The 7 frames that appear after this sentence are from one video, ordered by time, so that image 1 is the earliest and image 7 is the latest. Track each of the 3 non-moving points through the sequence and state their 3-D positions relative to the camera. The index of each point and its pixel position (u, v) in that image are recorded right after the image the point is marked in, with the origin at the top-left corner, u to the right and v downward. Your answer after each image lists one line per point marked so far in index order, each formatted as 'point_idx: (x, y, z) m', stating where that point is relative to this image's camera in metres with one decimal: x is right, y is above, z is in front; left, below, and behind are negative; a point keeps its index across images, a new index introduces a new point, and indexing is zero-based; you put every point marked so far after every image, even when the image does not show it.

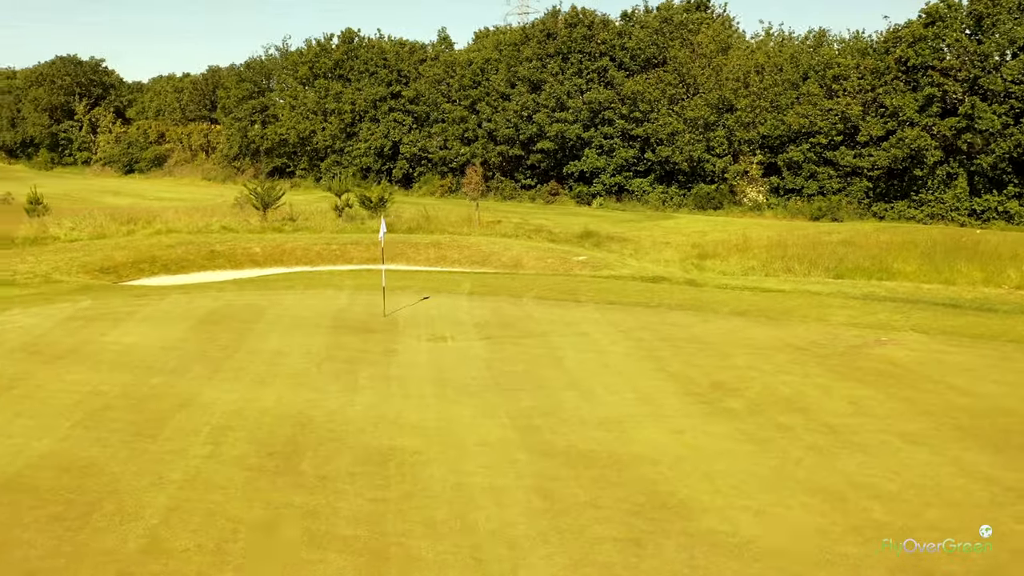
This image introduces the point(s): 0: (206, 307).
0: (-5.8, -0.4, +15.5) m
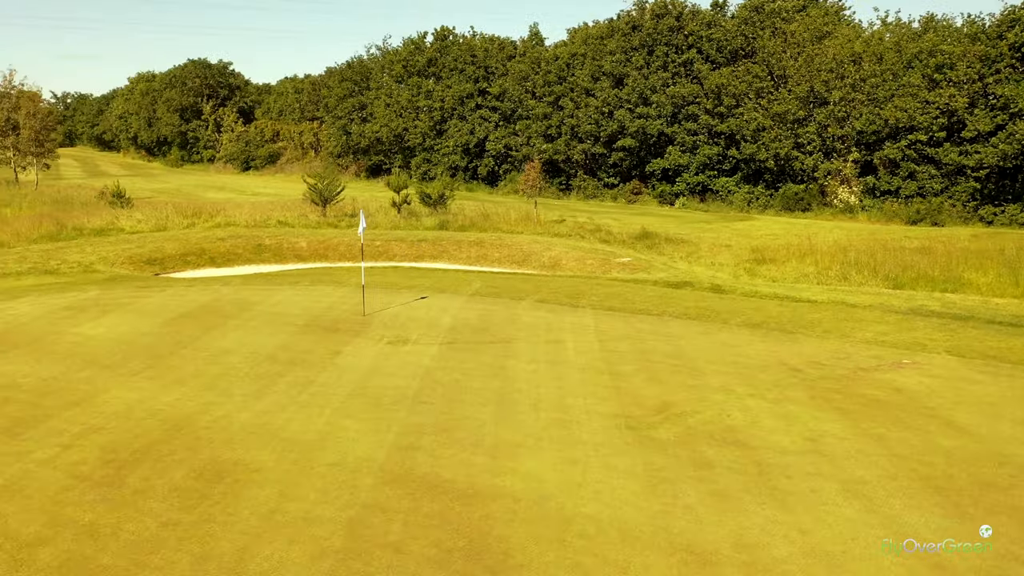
0: (-5.9, -0.3, +15.4) m
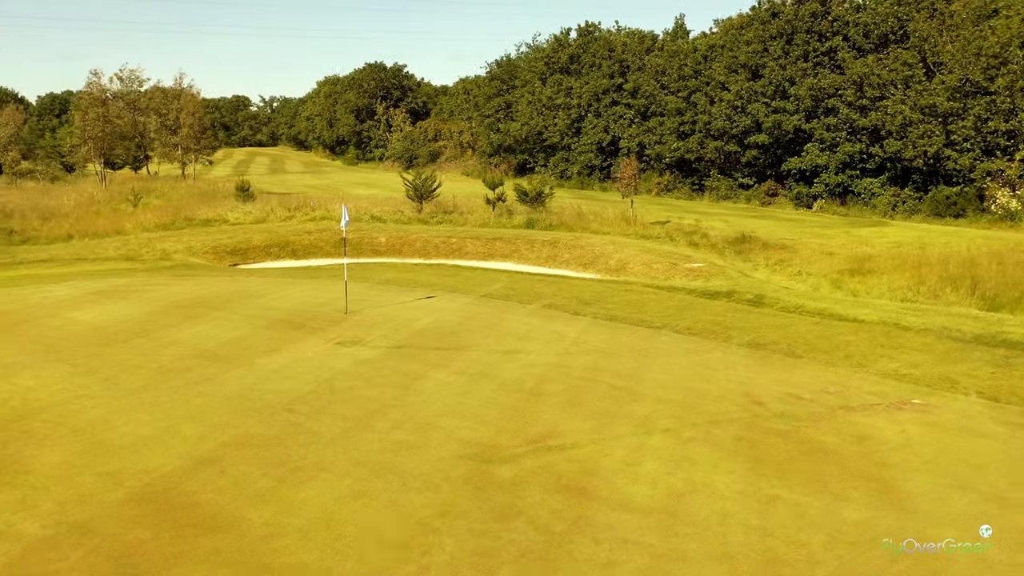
0: (-5.7, -0.1, +15.5) m
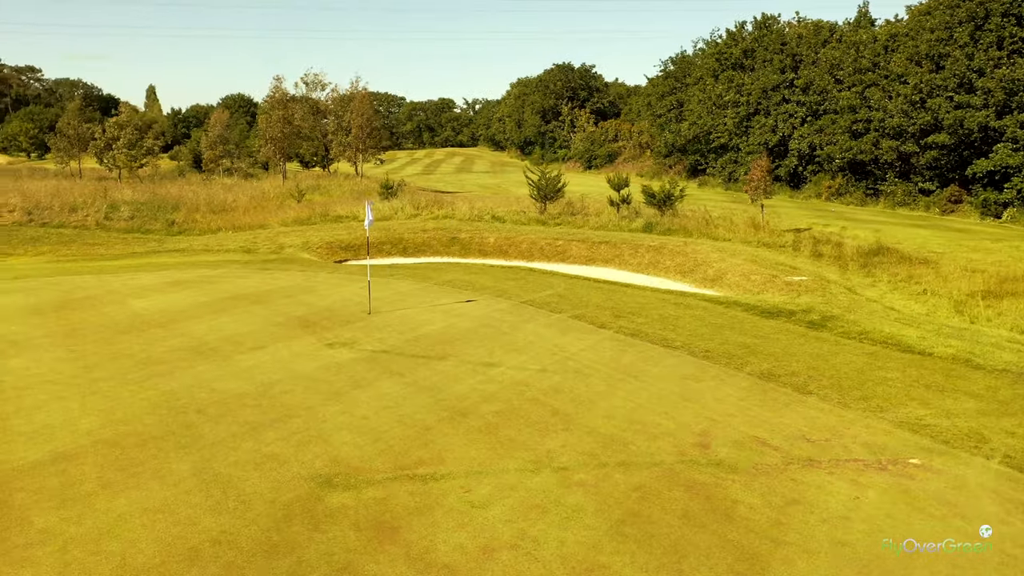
0: (-4.6, 0.0, +15.9) m
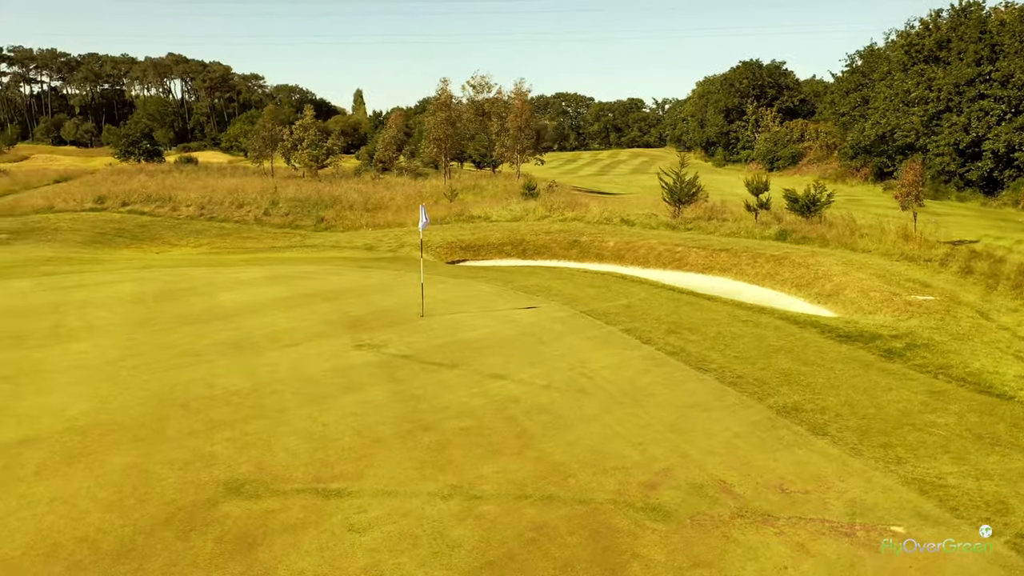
0: (-3.1, +0.1, +16.3) m
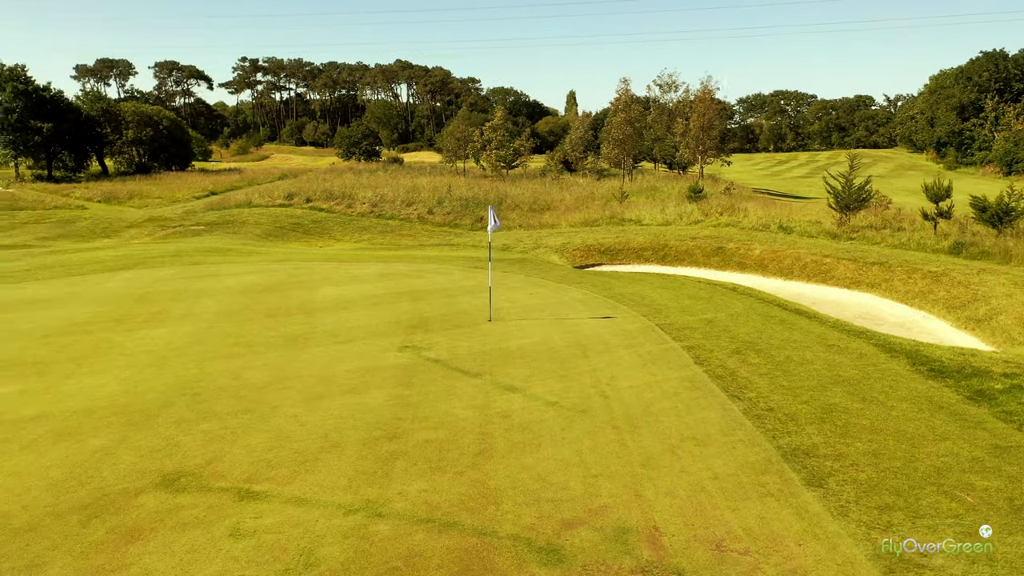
0: (-1.1, +0.1, +16.4) m
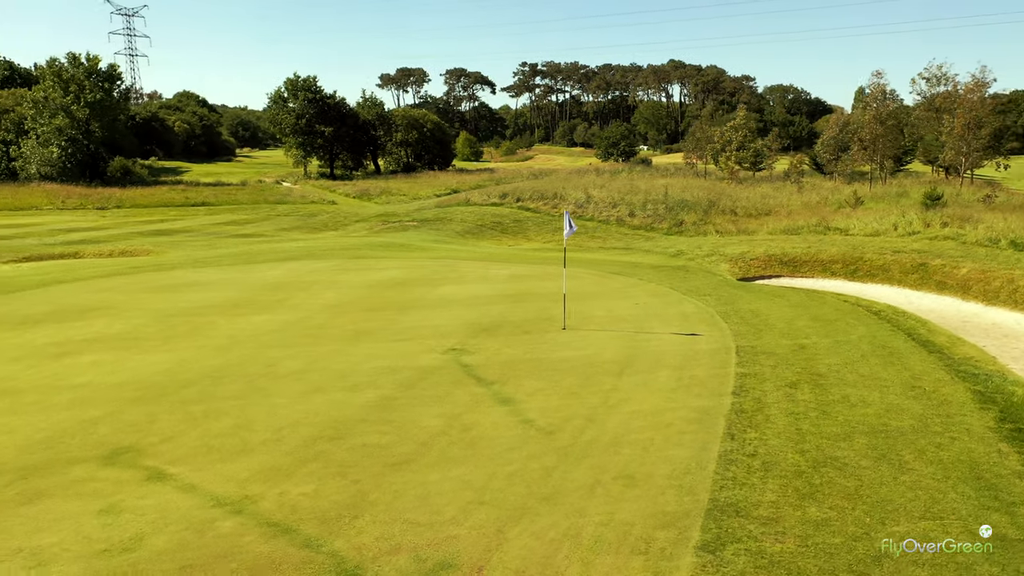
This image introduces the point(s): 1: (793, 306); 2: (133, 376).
0: (+1.2, 0.0, +16.0) m
1: (+4.9, -0.3, +14.4) m
2: (-4.5, -1.1, +9.8) m
